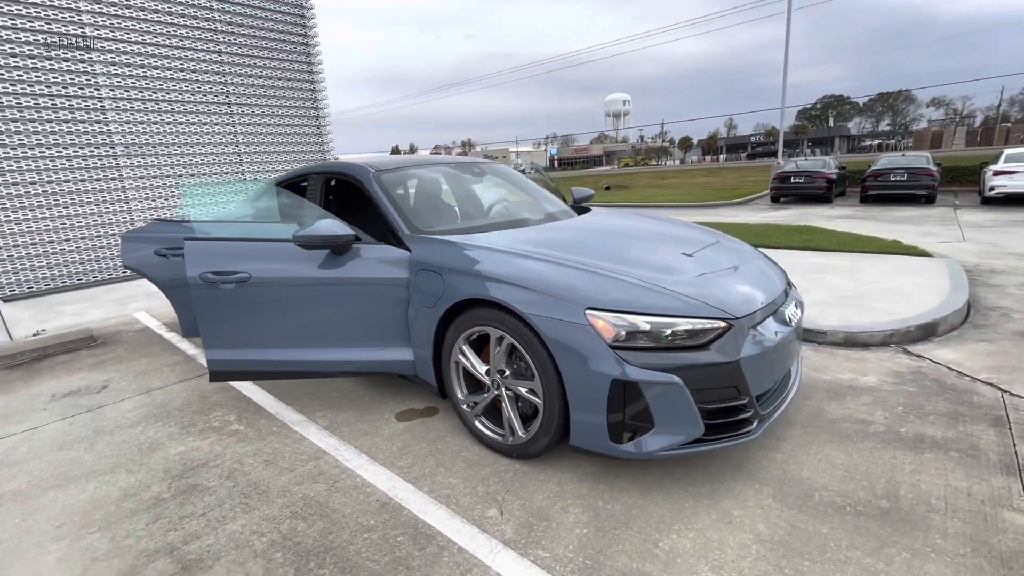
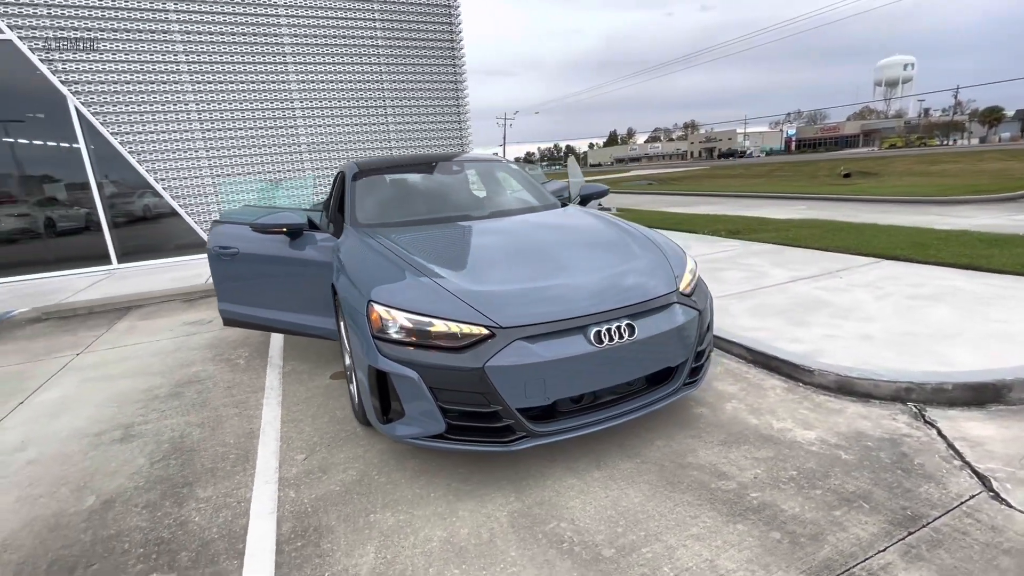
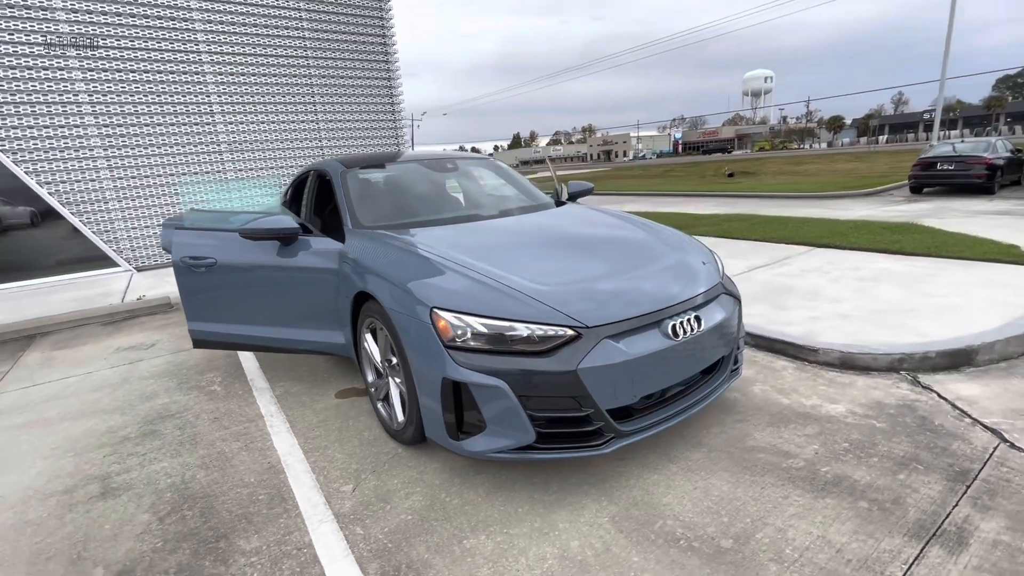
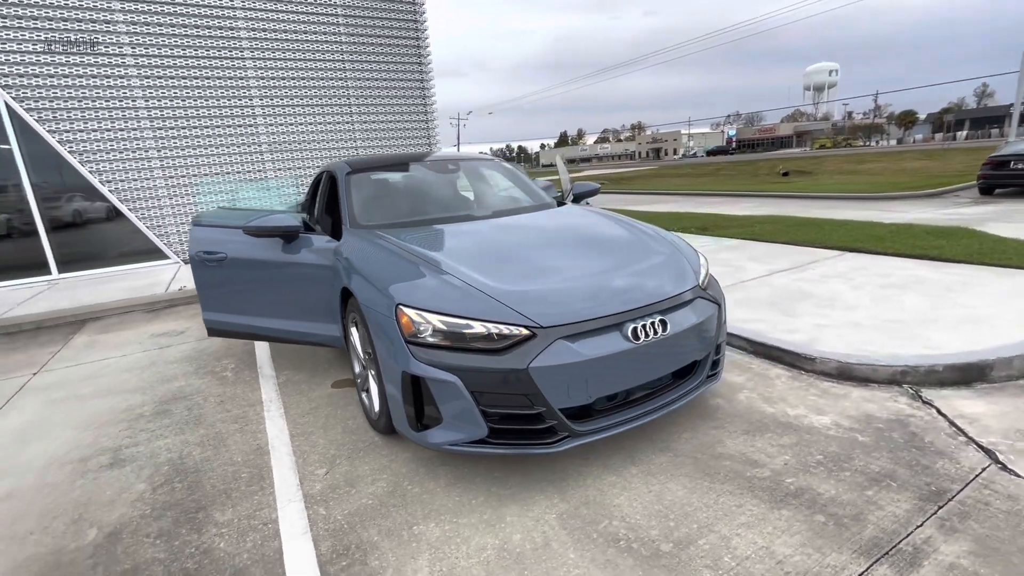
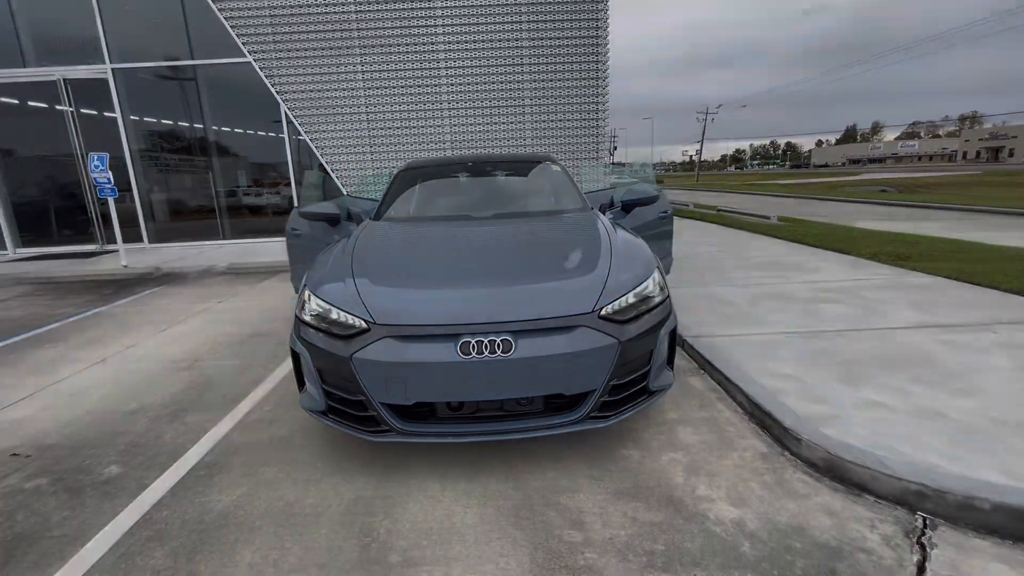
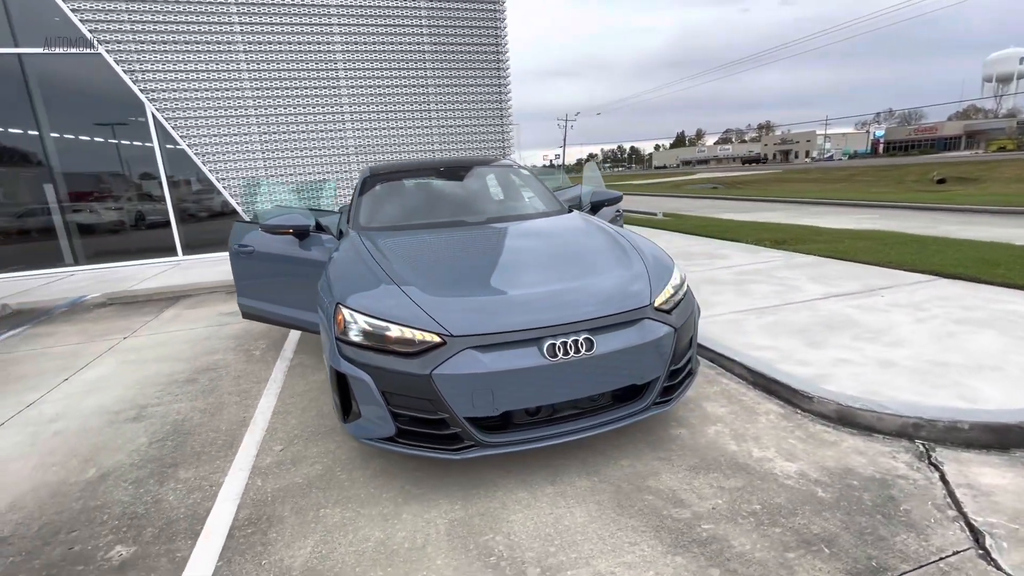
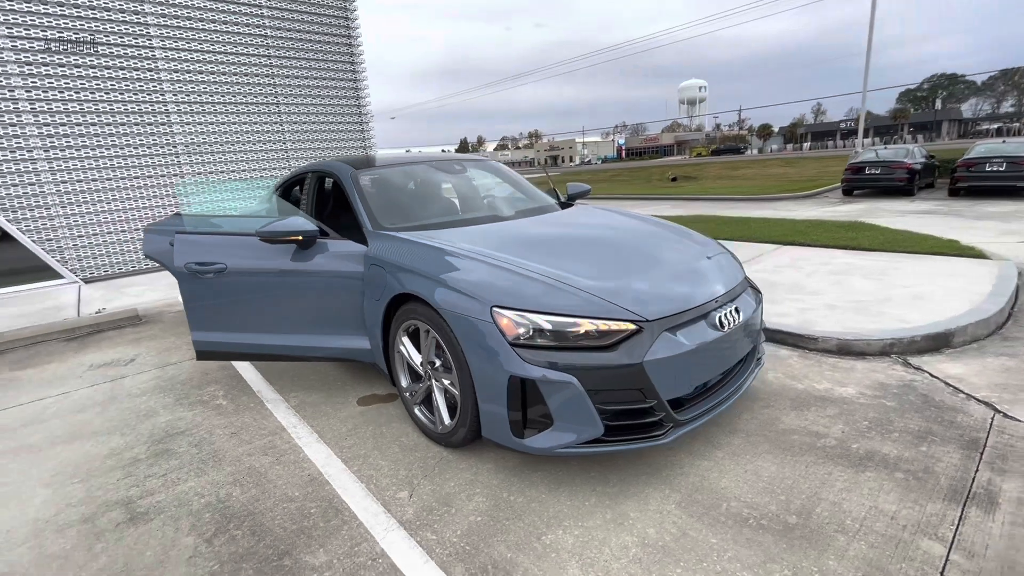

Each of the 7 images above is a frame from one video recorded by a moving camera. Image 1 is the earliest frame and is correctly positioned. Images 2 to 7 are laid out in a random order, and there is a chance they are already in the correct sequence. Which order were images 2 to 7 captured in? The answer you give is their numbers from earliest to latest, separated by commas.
7, 3, 4, 2, 6, 5
